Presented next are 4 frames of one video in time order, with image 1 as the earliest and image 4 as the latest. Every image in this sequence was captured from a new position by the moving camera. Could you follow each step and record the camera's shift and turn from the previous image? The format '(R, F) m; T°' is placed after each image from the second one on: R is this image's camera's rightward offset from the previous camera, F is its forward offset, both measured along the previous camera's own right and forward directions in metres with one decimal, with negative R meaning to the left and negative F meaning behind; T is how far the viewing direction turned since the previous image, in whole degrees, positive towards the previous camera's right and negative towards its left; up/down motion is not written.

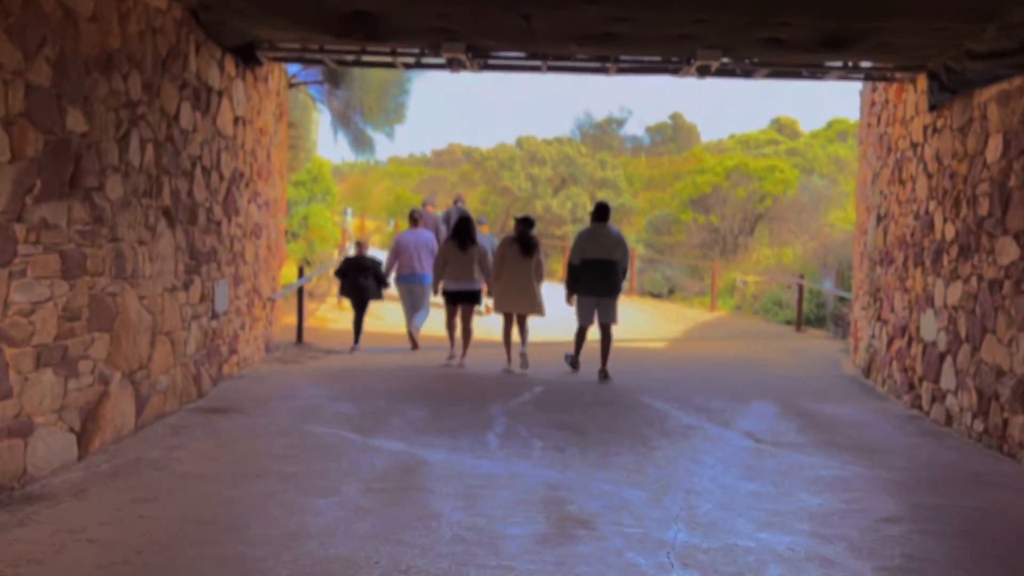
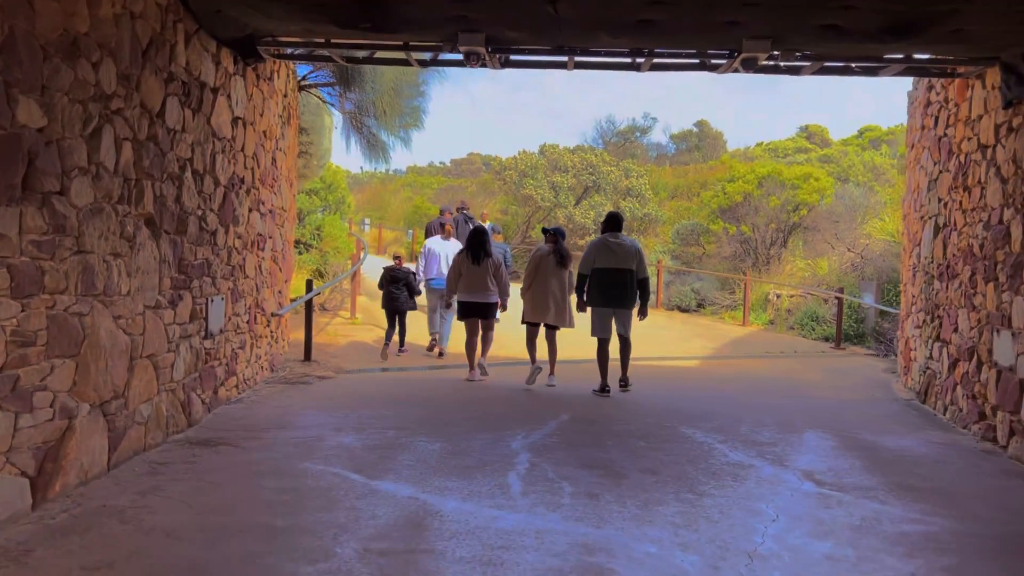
(0.0, +0.6) m; -1°
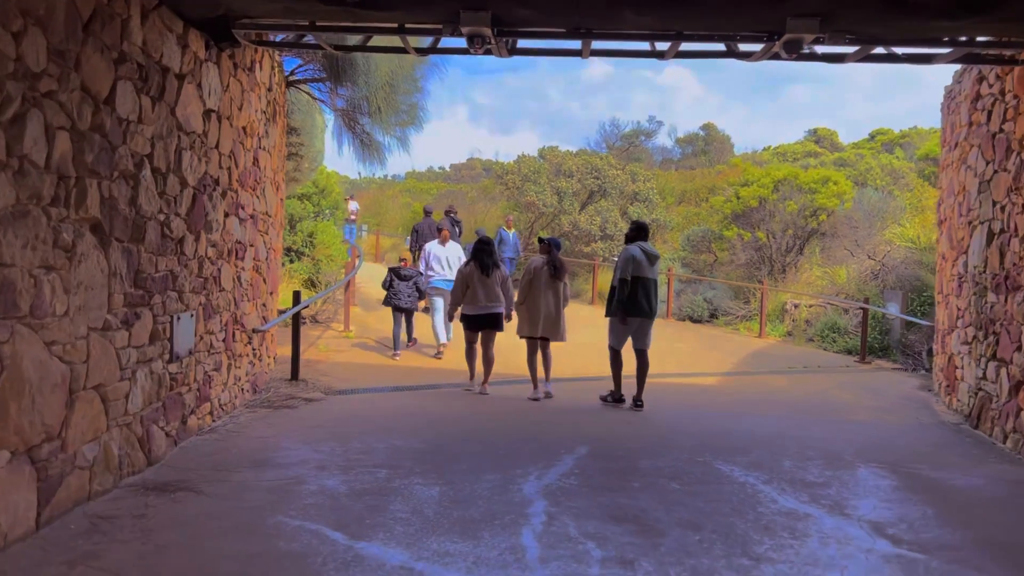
(-0.1, +0.7) m; 0°
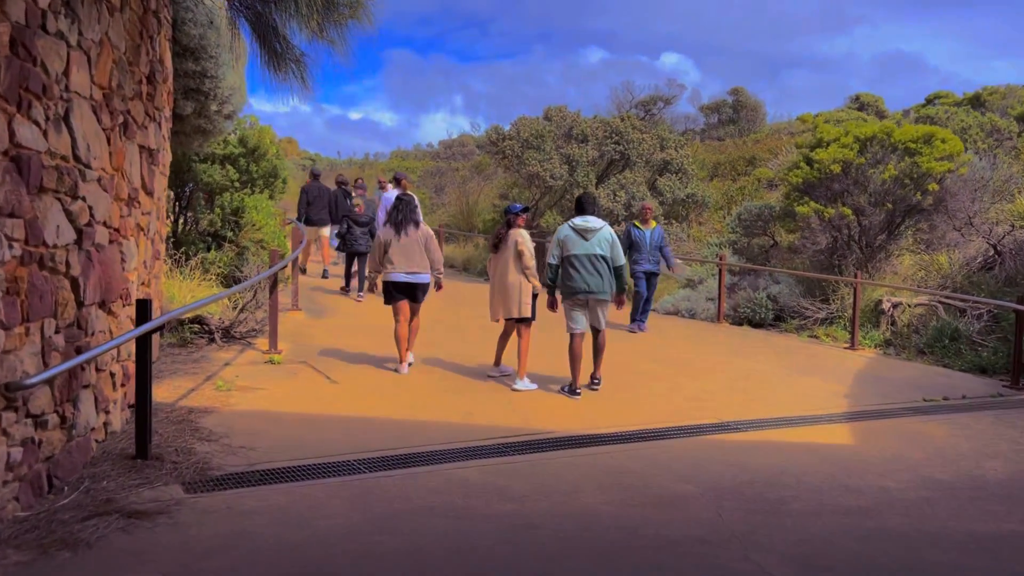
(-0.1, +3.2) m; 0°
